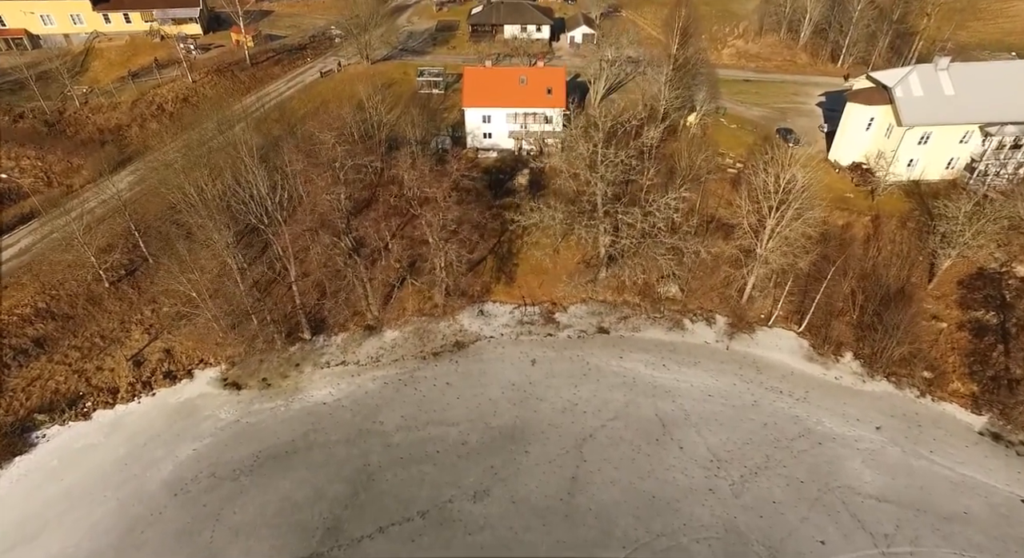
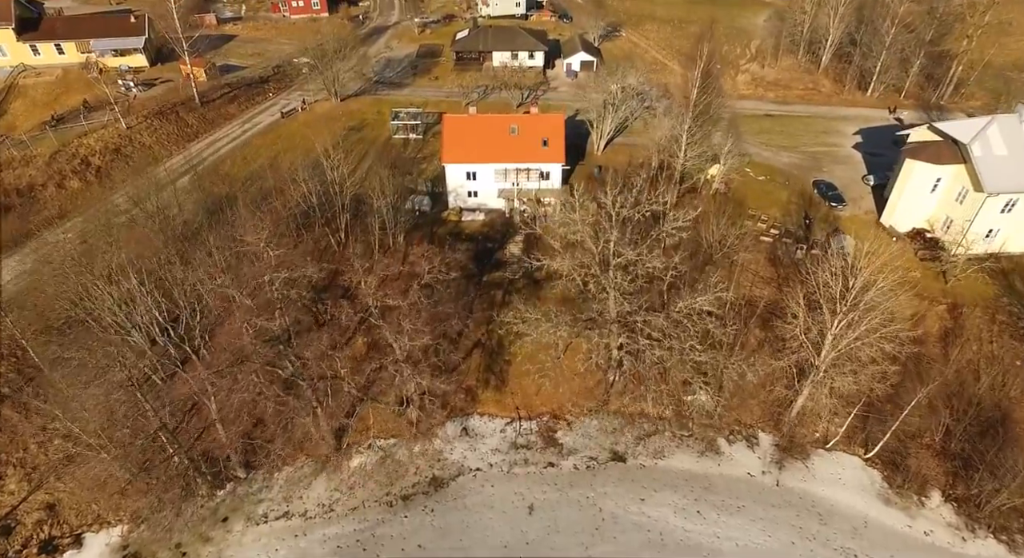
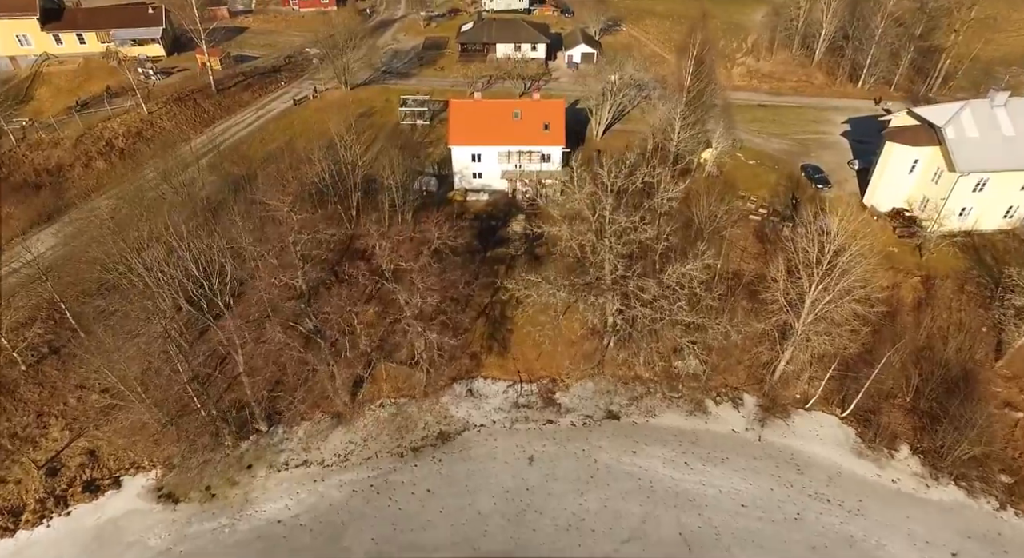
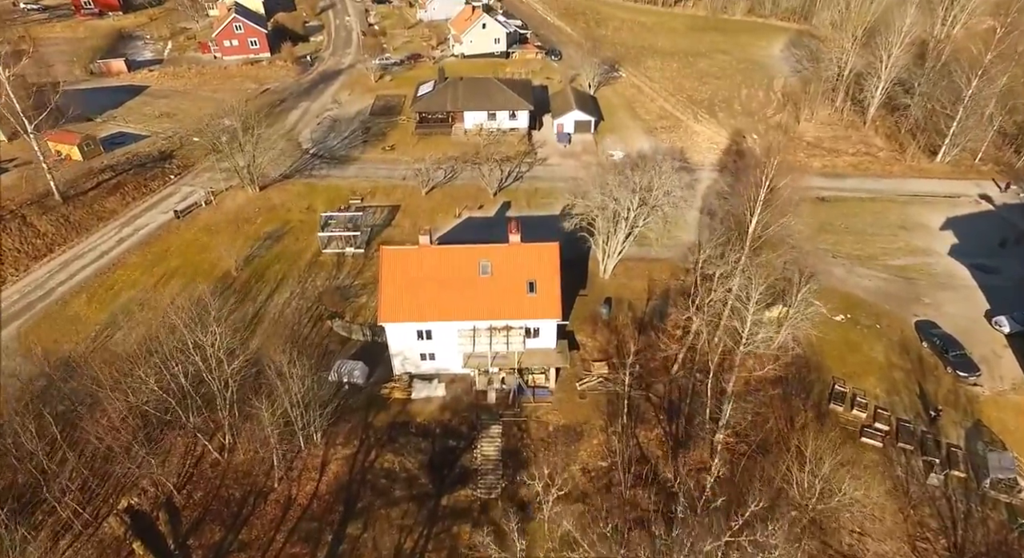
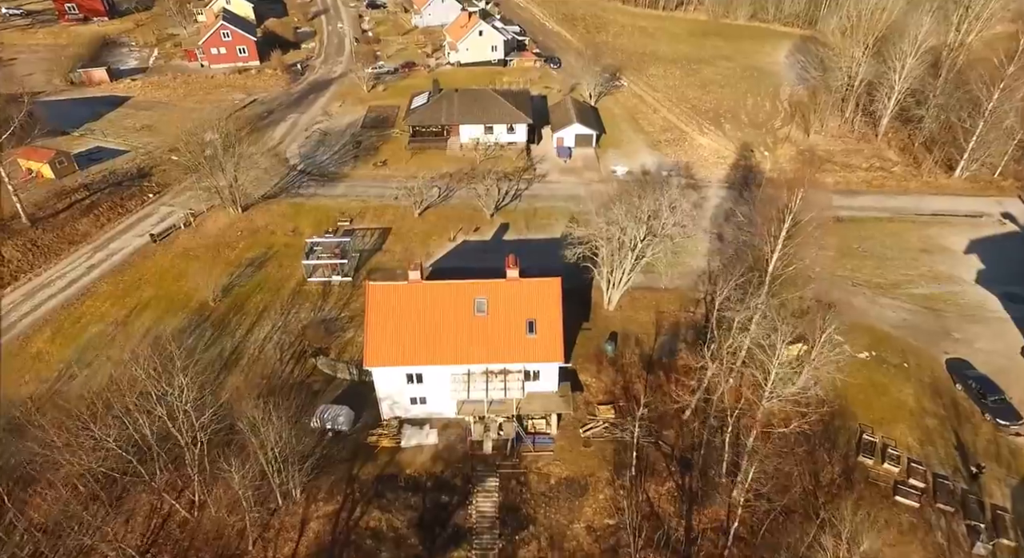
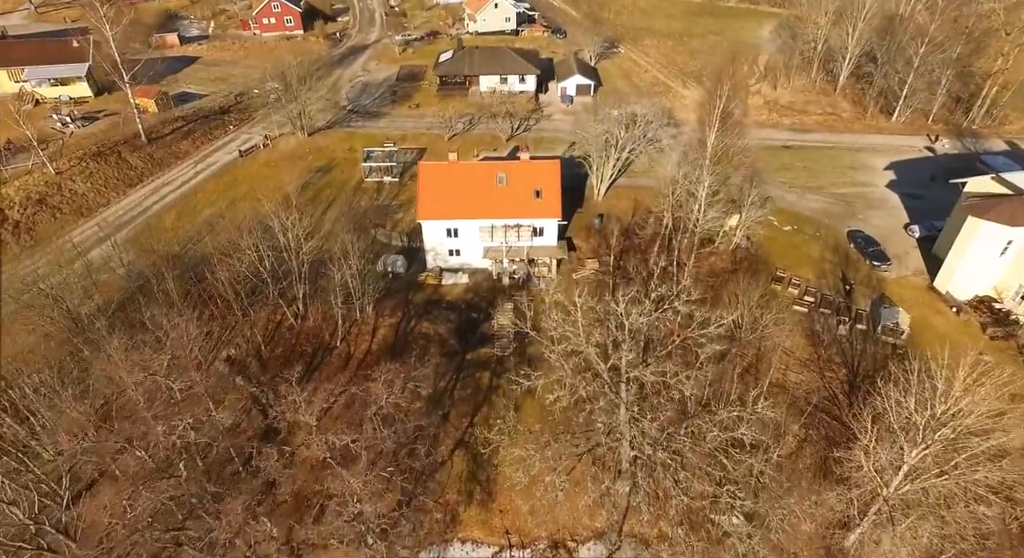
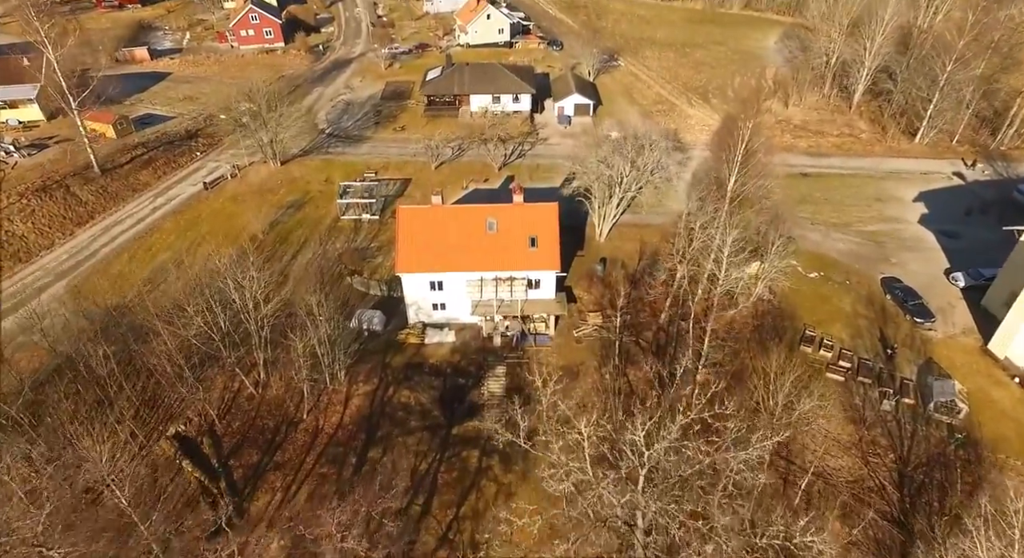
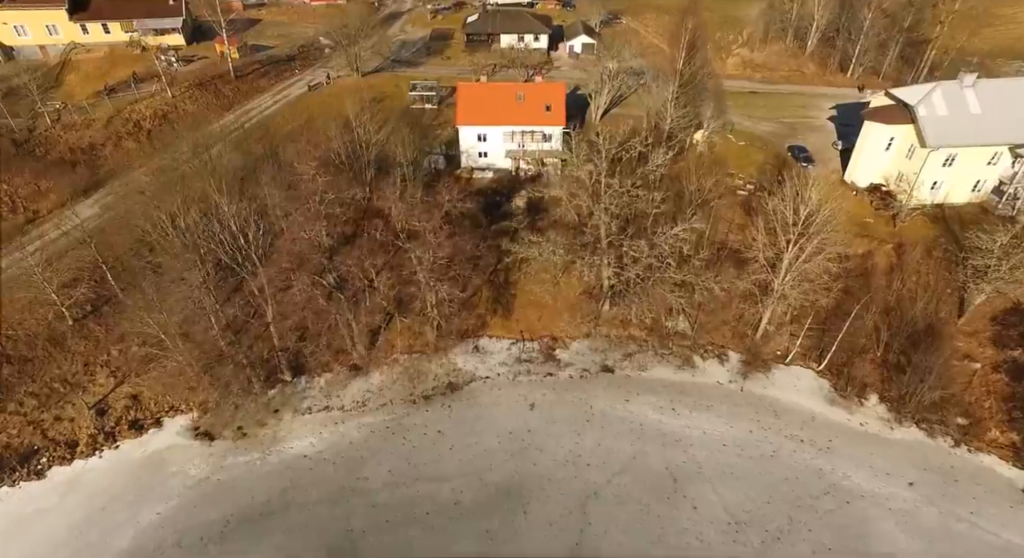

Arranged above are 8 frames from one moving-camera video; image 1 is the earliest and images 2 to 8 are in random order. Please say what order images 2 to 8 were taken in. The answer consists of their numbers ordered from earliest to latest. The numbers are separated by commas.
8, 3, 2, 6, 7, 4, 5
